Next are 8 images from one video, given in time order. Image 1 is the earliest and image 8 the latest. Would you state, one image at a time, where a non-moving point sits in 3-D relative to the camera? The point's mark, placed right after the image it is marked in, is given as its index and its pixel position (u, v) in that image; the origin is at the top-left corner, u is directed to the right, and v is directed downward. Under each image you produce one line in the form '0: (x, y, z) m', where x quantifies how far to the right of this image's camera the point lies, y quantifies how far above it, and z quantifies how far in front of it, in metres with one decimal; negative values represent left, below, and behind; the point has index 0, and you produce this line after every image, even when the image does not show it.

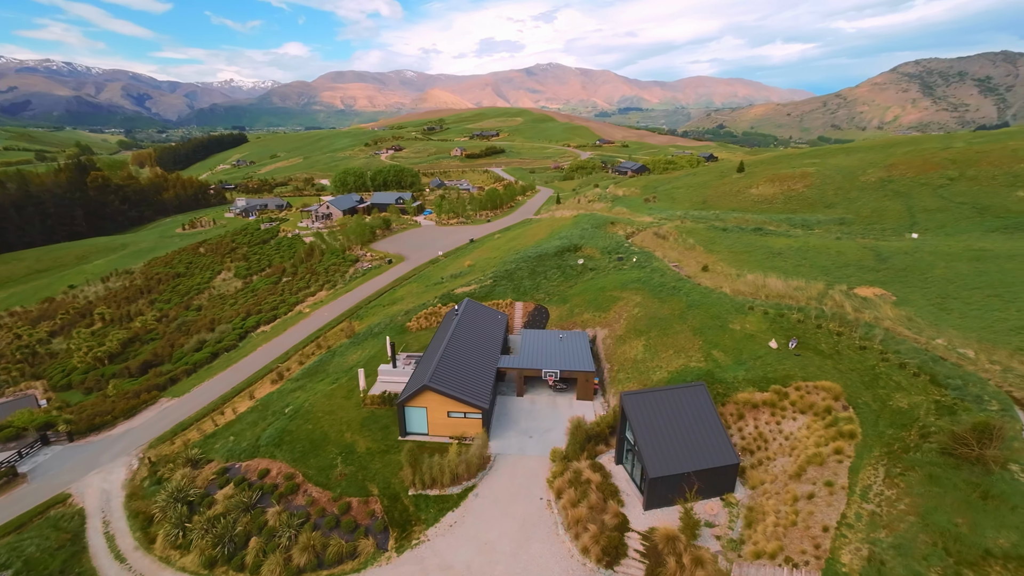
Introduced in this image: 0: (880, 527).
0: (+12.5, -8.0, +18.6) m
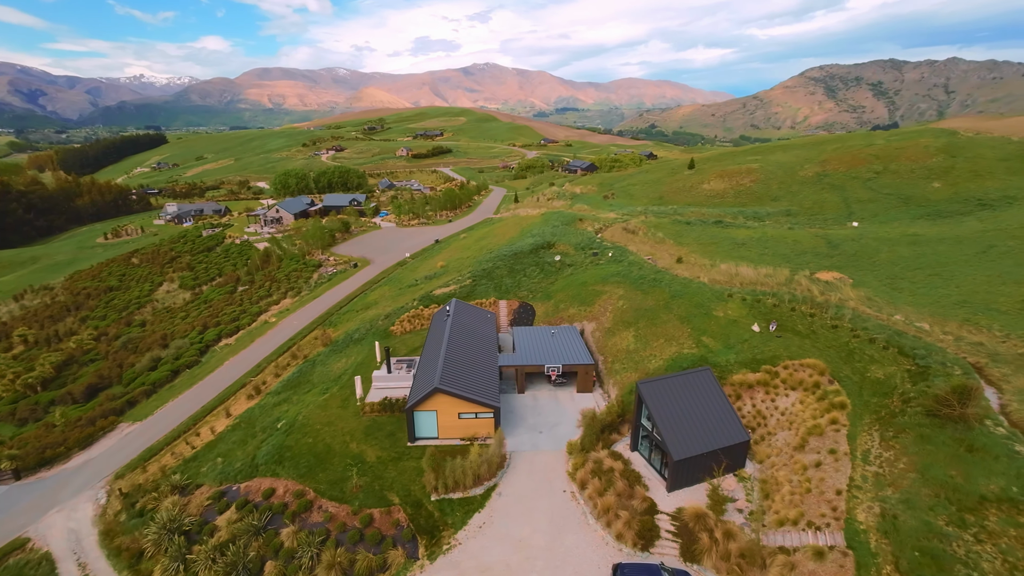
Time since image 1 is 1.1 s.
0: (+14.0, -7.4, +20.6) m
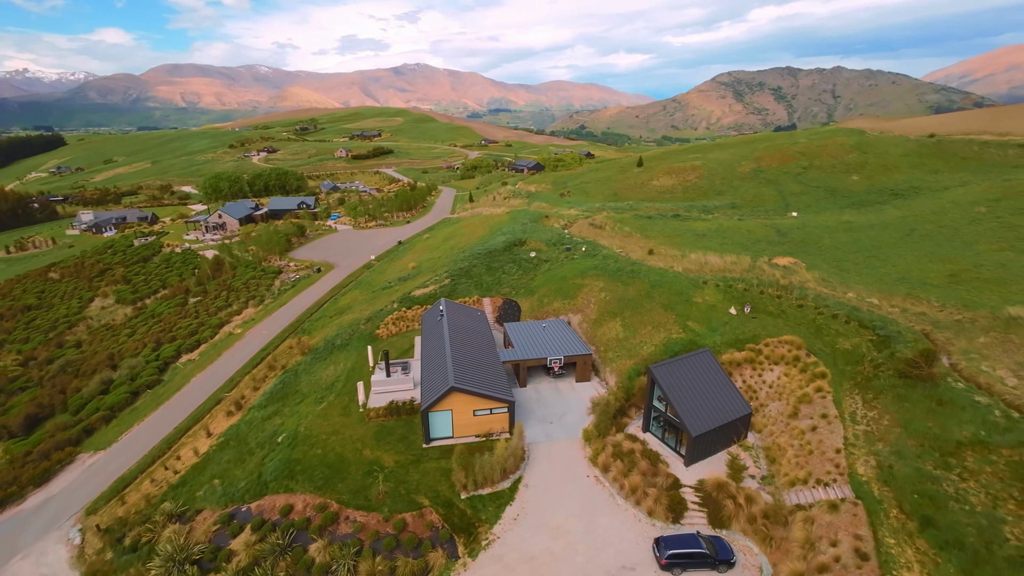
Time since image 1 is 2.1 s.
0: (+15.3, -6.4, +23.2) m
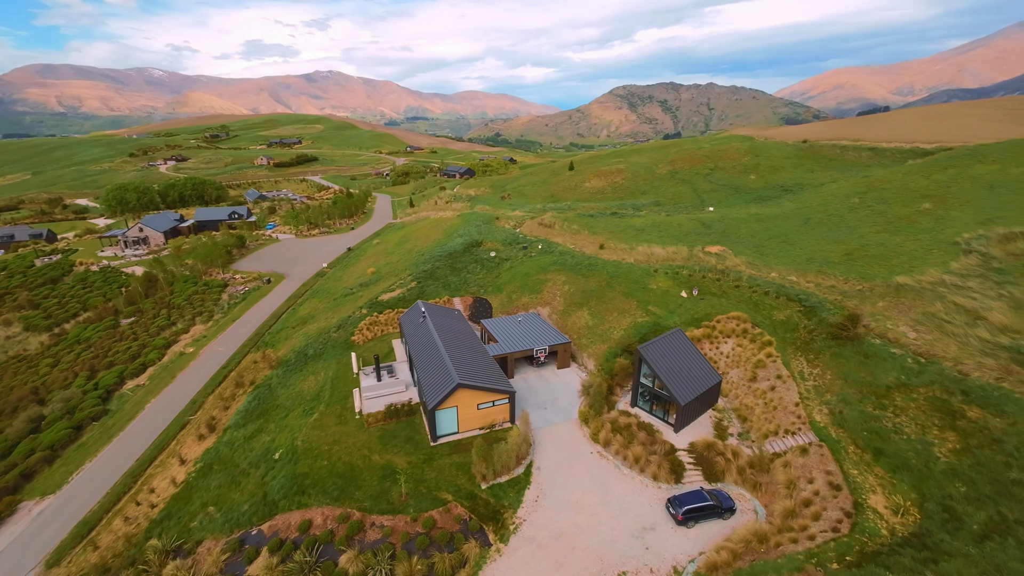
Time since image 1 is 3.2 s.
0: (+15.6, -5.2, +27.6) m
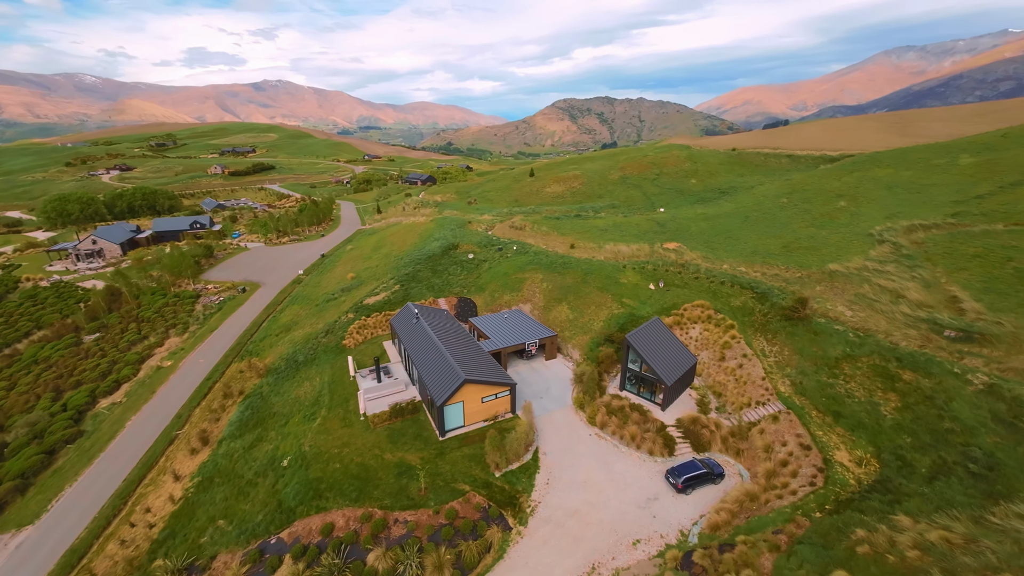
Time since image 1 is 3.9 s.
0: (+15.5, -4.4, +31.5) m
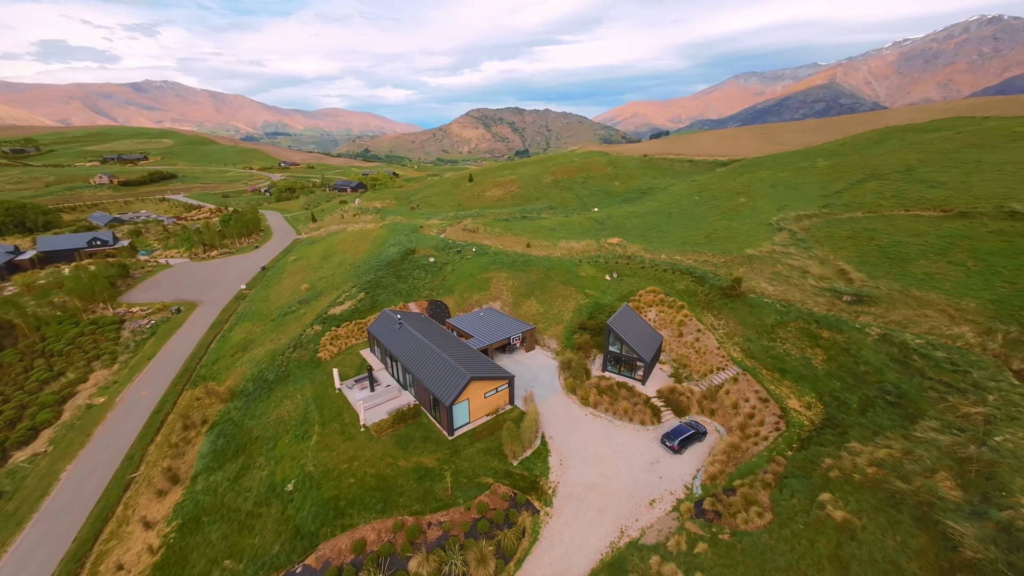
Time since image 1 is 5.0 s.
0: (+14.8, -3.3, +37.1) m
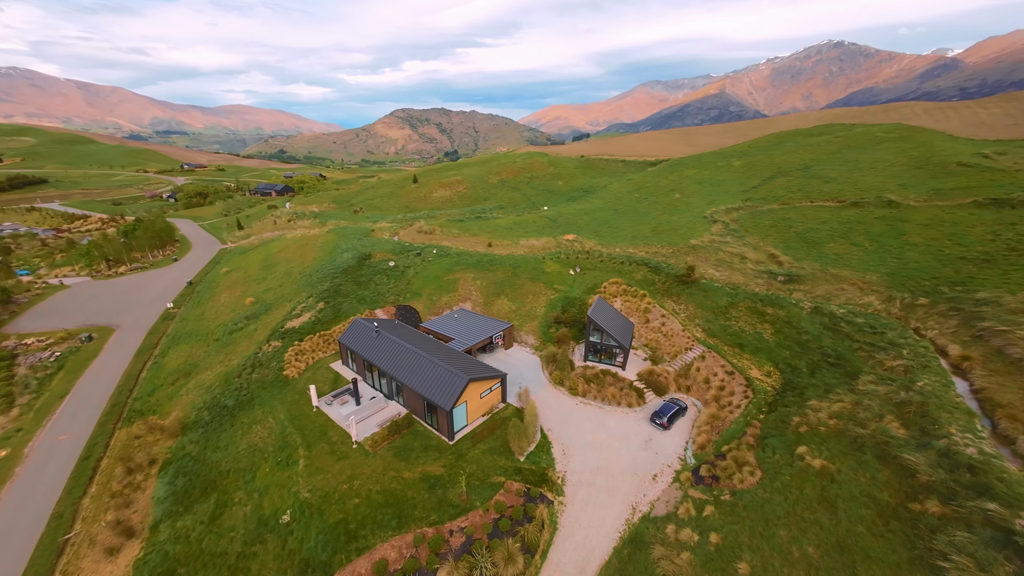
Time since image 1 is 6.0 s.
0: (+12.9, -2.4, +40.7) m
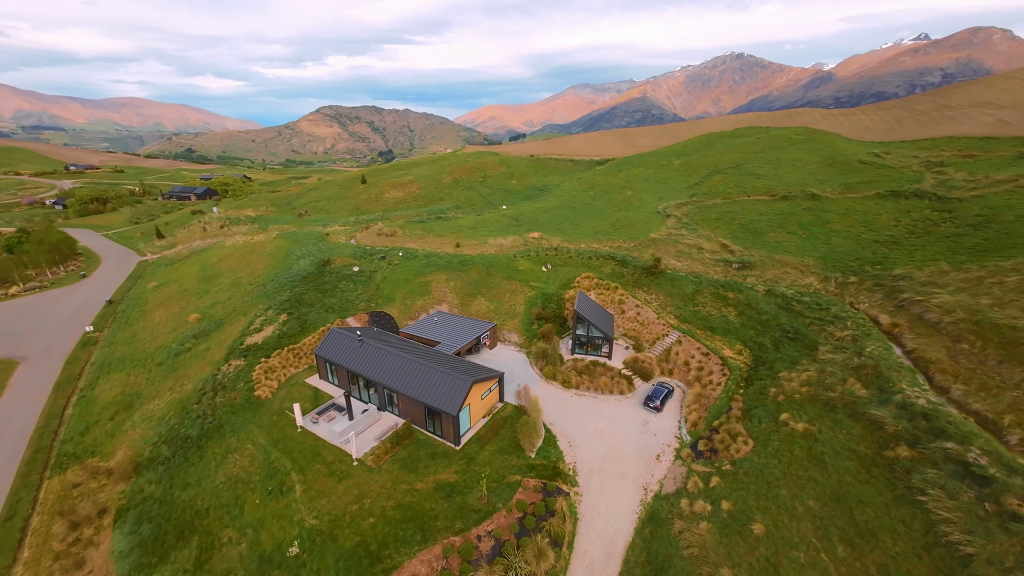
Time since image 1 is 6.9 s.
0: (+10.7, -1.7, +42.1) m
